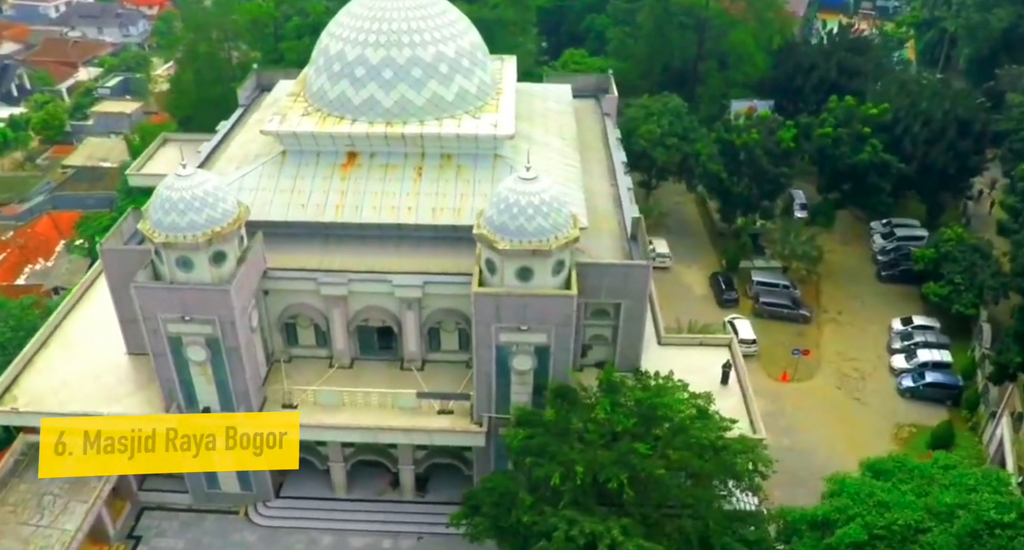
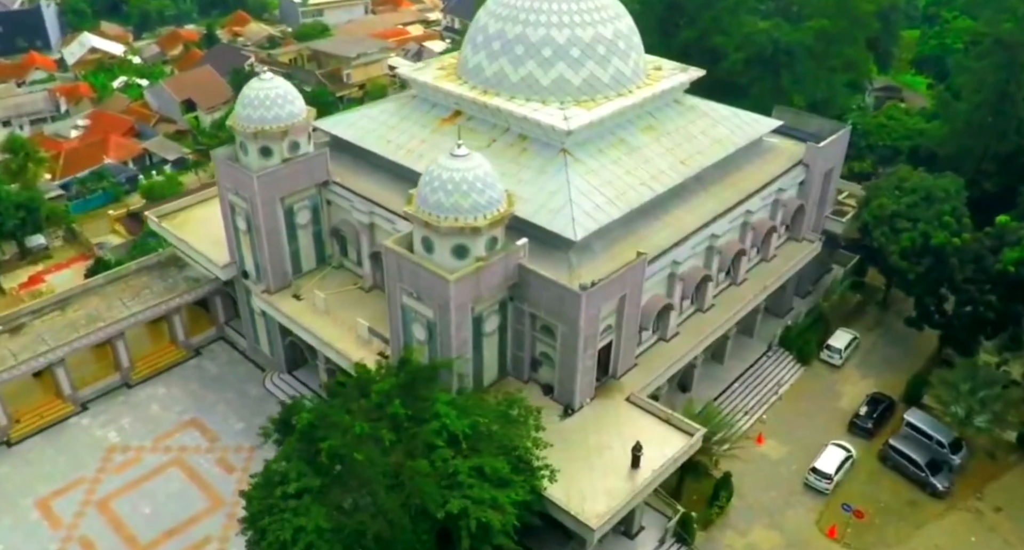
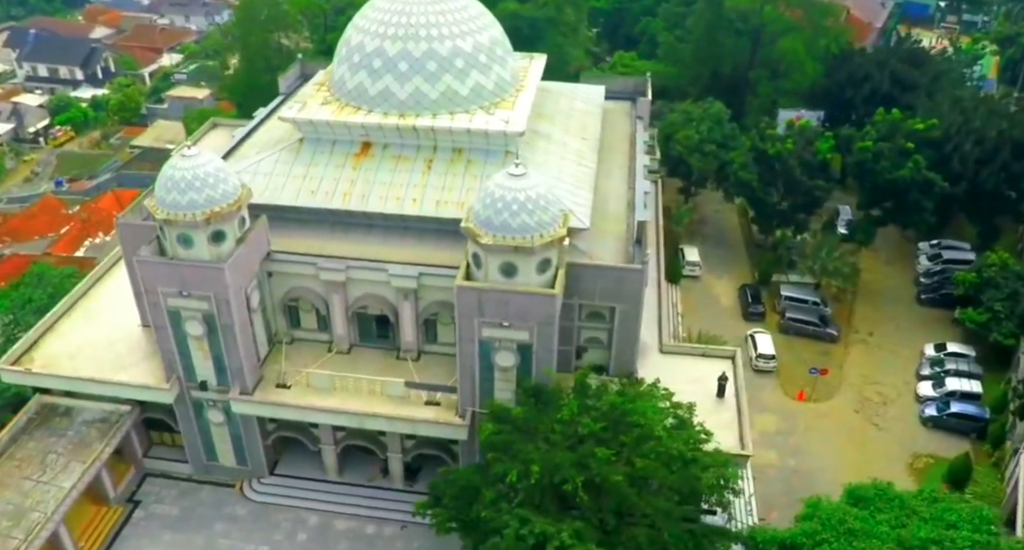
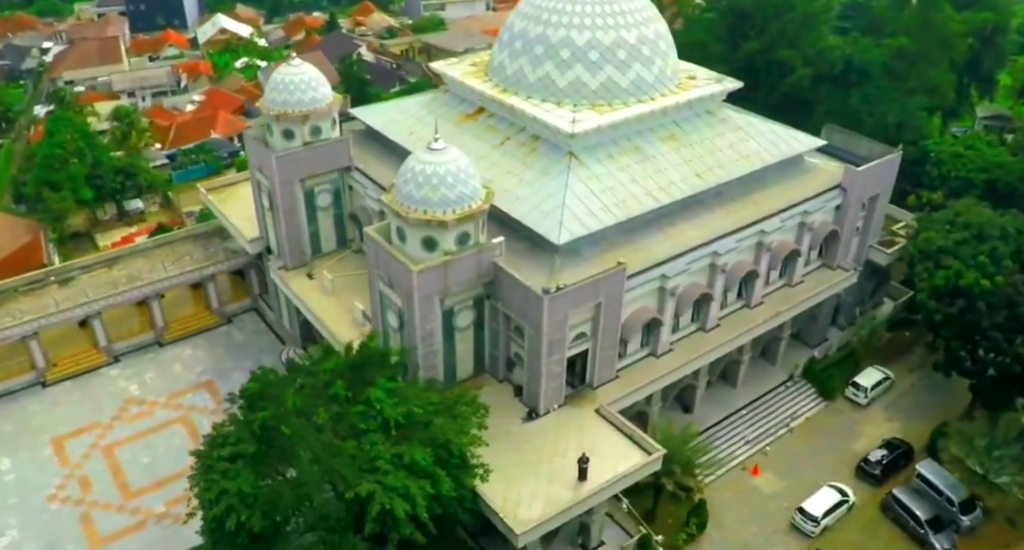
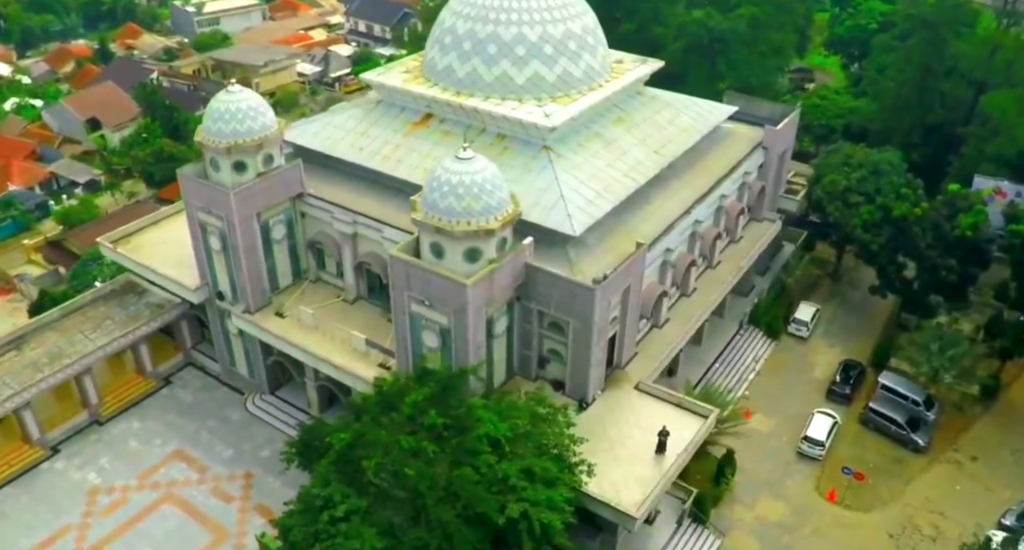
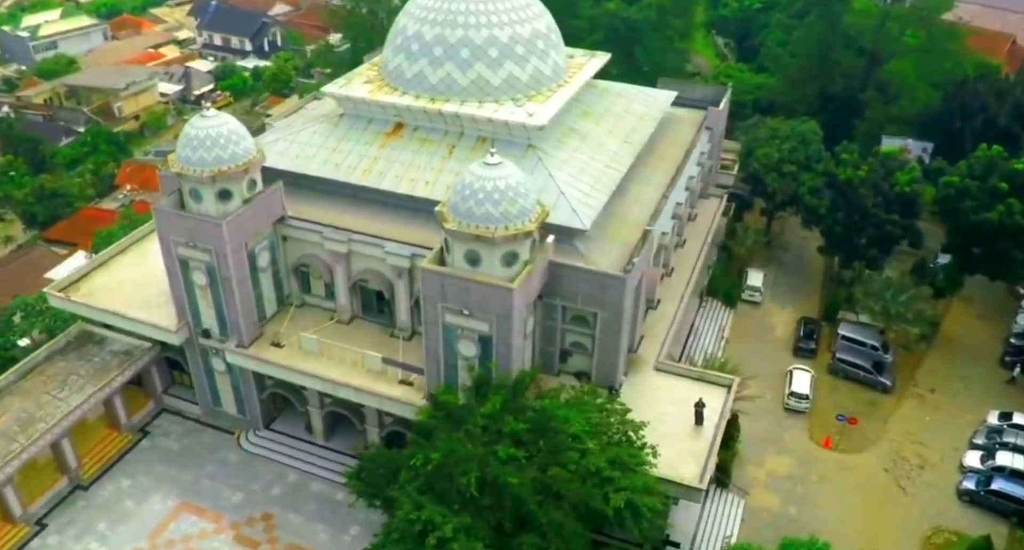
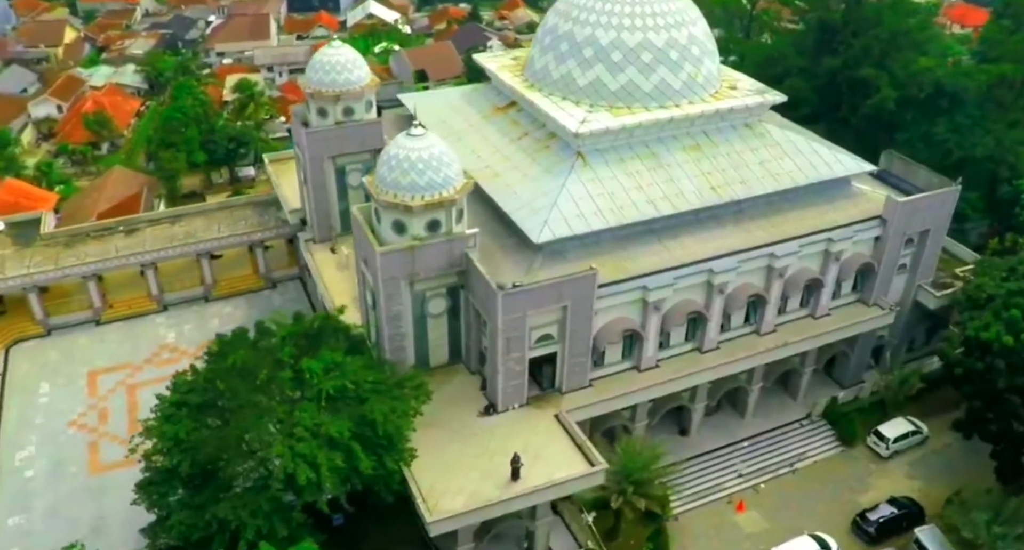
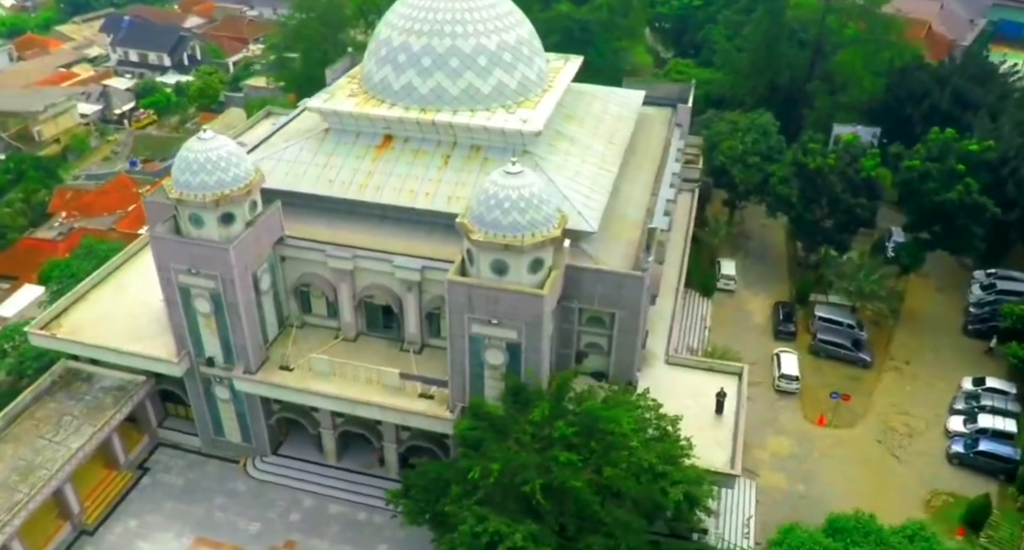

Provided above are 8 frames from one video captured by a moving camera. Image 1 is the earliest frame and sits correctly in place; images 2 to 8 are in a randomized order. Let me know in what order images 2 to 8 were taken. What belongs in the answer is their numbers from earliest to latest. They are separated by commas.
3, 8, 6, 5, 2, 4, 7
